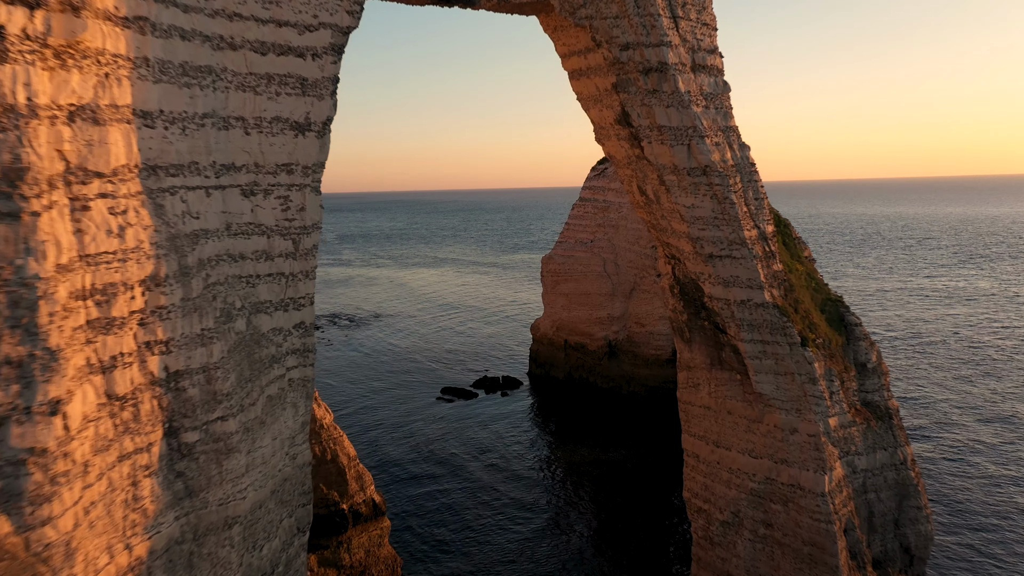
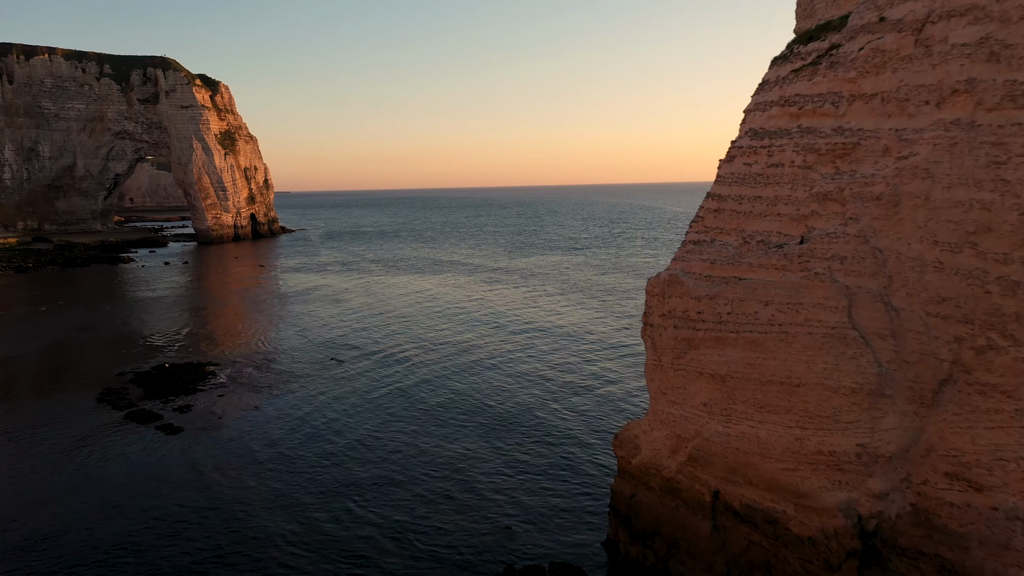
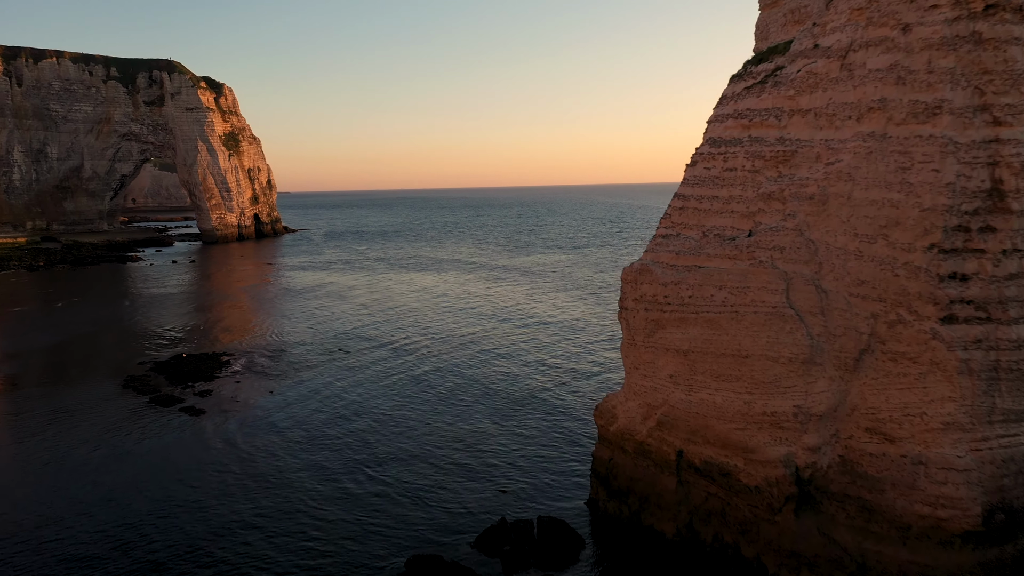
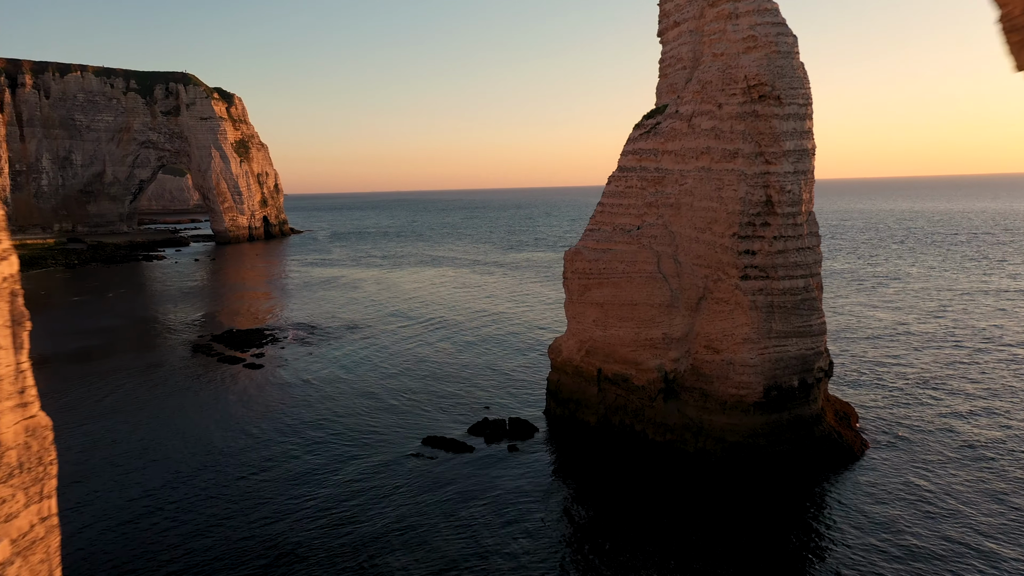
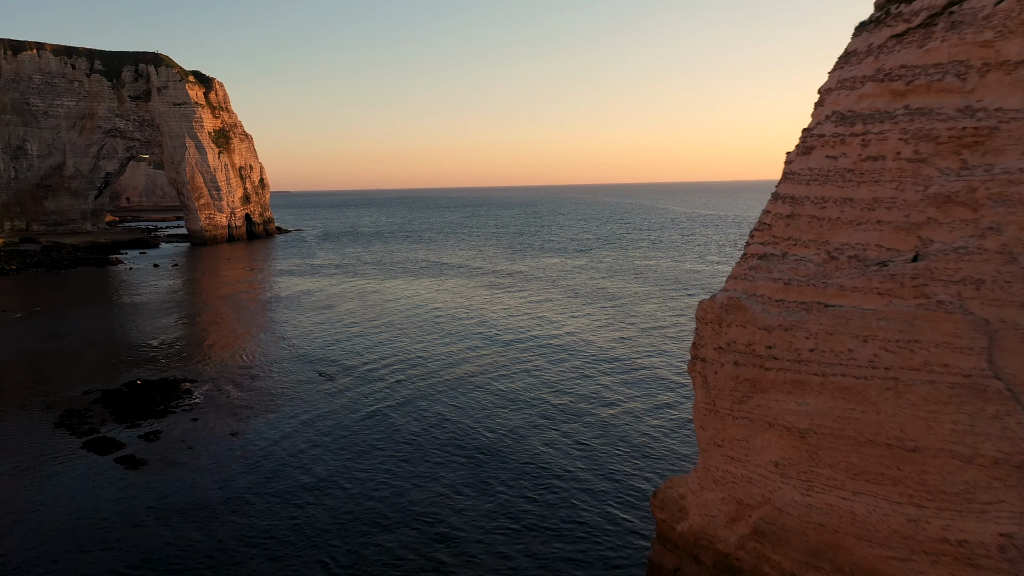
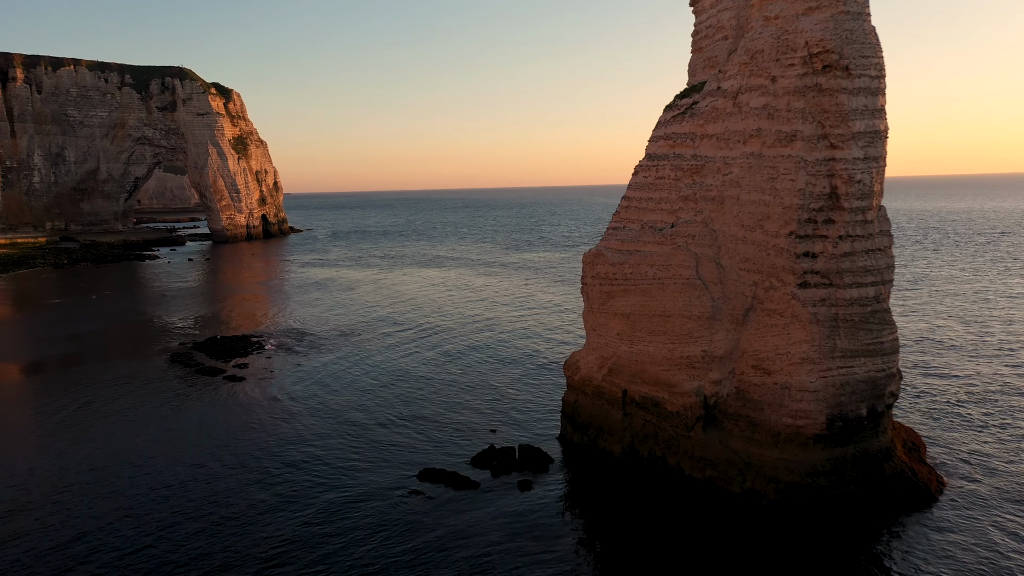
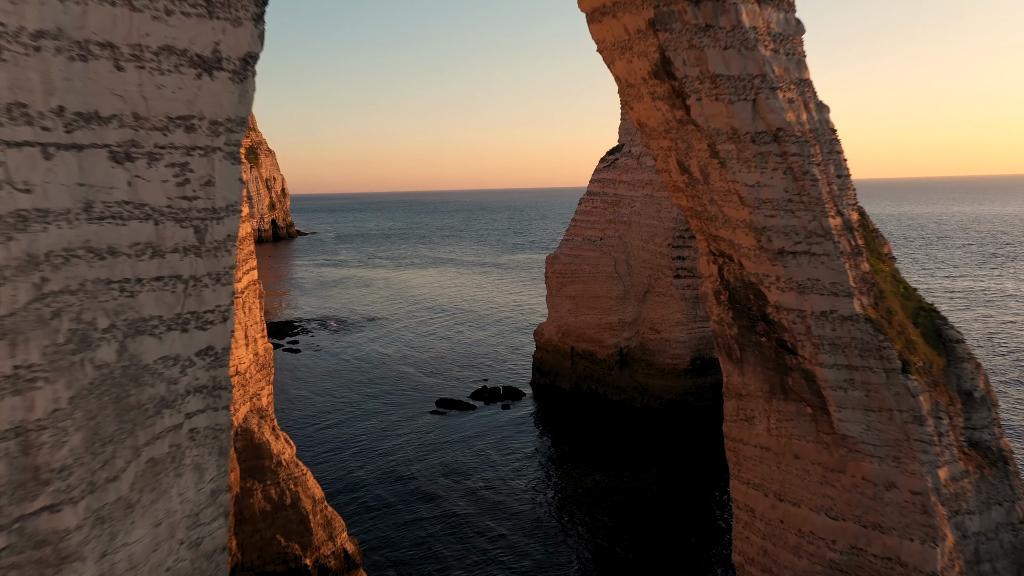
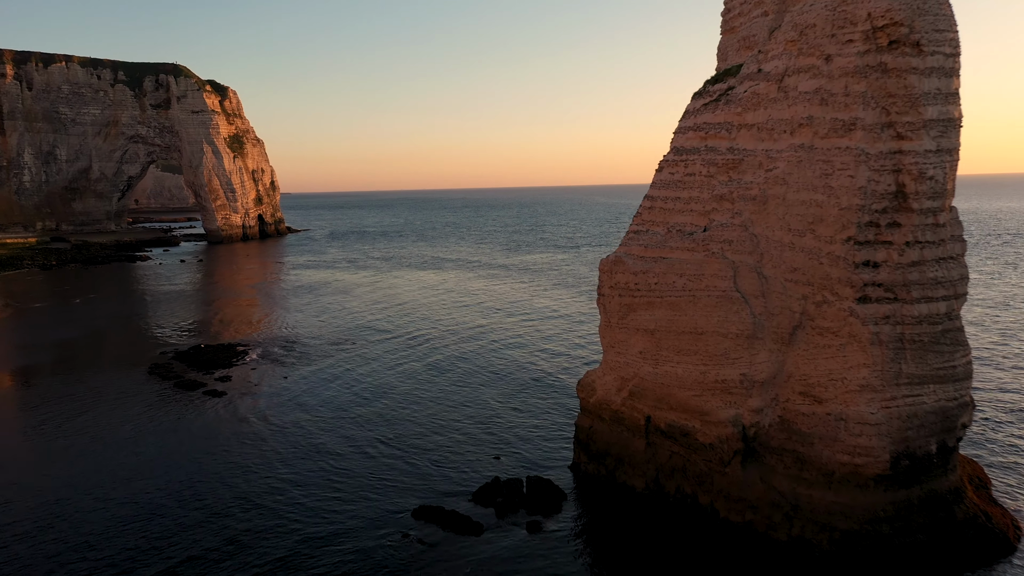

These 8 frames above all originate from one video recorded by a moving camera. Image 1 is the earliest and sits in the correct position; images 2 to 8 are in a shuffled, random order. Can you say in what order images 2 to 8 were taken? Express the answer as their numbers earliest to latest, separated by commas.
7, 4, 6, 8, 3, 2, 5
